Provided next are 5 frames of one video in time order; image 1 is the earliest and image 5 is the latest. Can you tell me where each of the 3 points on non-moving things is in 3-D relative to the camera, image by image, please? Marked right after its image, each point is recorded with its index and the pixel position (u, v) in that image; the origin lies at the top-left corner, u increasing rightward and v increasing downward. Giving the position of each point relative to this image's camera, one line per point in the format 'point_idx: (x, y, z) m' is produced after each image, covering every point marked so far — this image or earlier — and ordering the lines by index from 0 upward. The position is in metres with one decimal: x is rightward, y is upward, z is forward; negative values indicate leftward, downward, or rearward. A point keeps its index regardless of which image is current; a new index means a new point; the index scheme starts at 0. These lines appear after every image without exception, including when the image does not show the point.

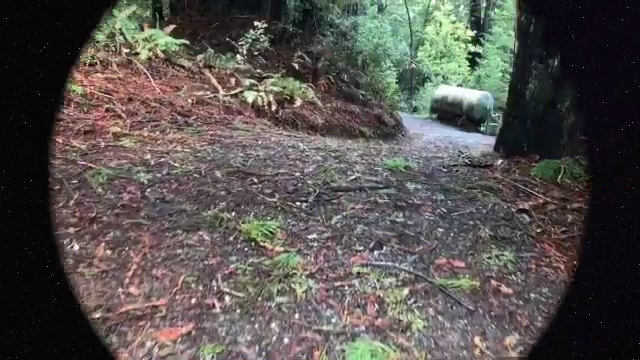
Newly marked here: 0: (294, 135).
0: (-0.3, +0.5, +5.1) m
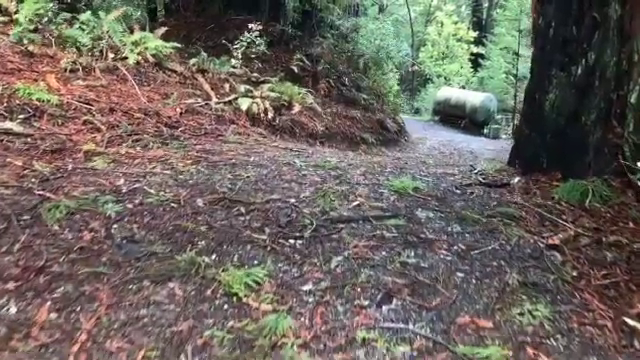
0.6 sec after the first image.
0: (-0.3, +0.3, +4.7) m
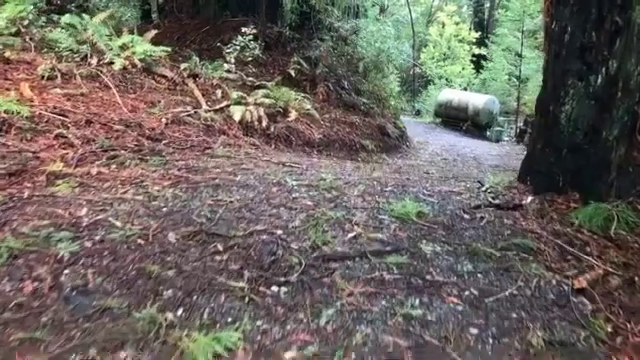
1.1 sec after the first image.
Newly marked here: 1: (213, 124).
0: (-0.3, +0.2, +4.4) m
1: (-1.1, +0.6, +5.1) m
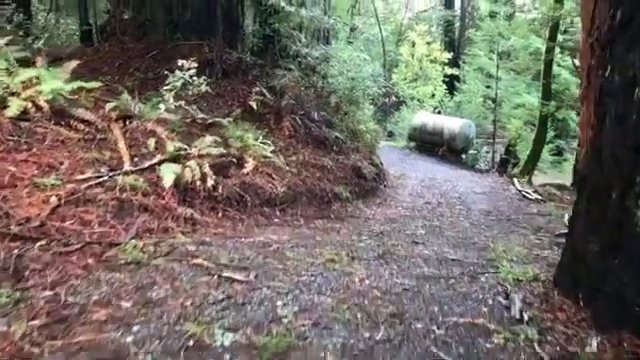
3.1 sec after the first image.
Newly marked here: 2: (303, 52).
0: (-0.6, -0.5, +3.0) m
1: (-1.4, -0.1, +3.7) m
2: (-0.3, +2.2, +8.8) m
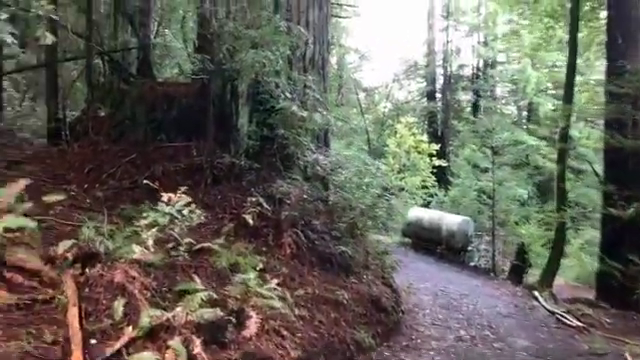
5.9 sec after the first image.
0: (-0.2, -1.4, +1.5) m
1: (-1.1, -1.1, +2.2) m
2: (-0.2, +0.3, +7.6) m
